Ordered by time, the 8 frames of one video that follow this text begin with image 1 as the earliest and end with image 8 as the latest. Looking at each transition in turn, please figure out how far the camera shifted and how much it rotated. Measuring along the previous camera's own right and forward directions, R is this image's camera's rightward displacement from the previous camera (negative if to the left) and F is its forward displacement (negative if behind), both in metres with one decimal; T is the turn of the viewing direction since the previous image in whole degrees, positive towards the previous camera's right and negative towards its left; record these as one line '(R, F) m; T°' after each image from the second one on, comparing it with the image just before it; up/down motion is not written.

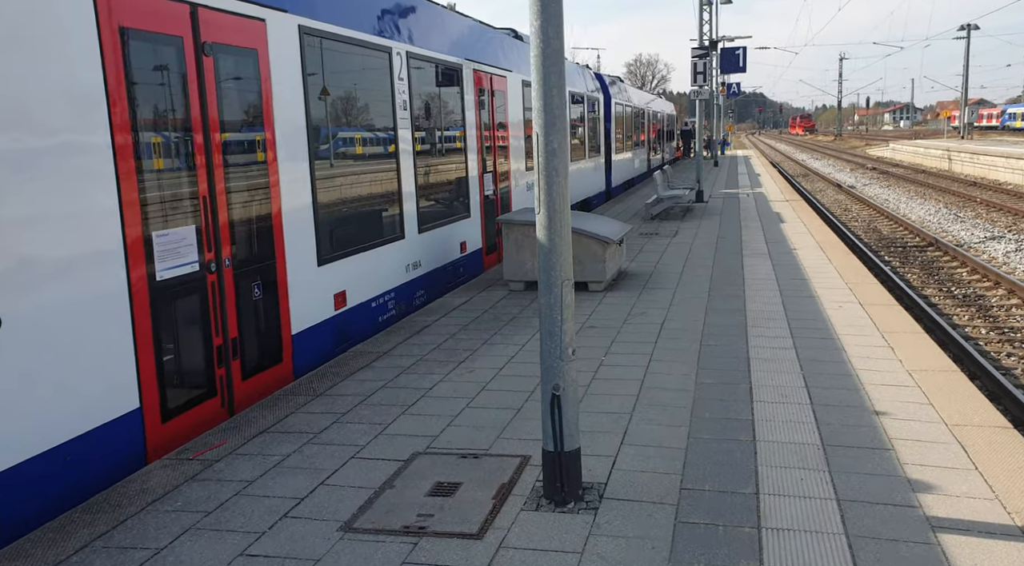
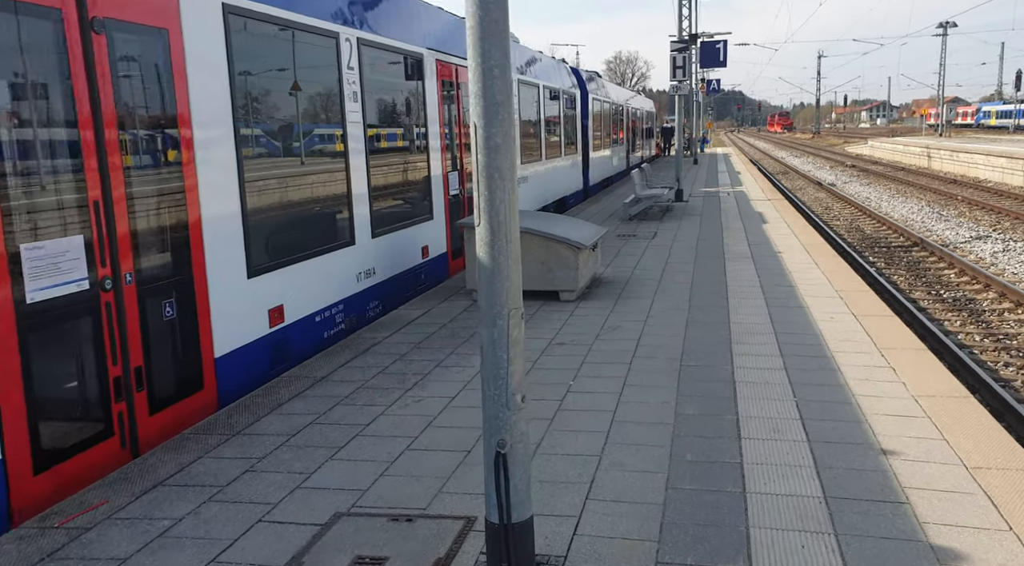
(+0.2, +0.8) m; +1°
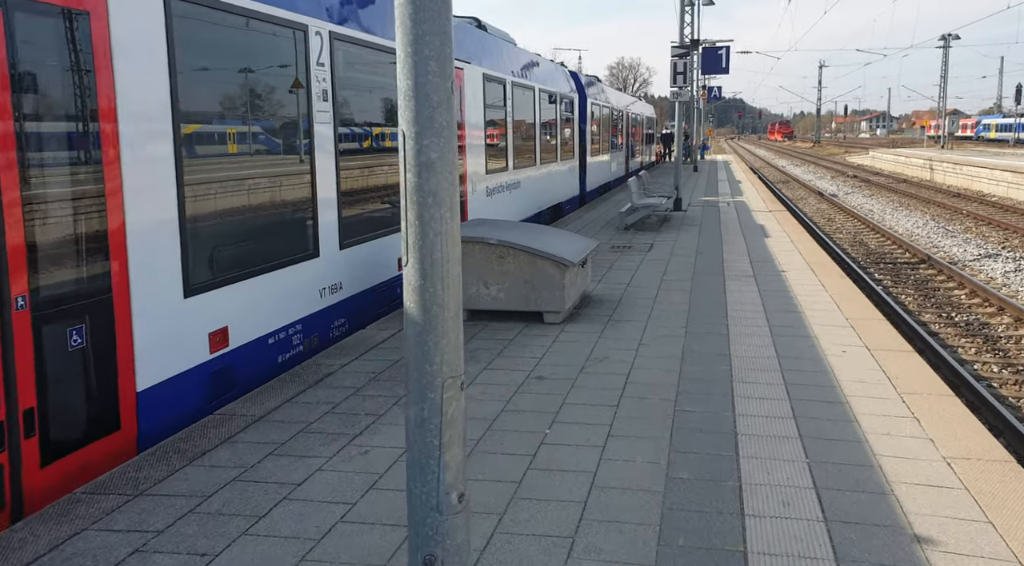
(+0.1, +0.8) m; 0°
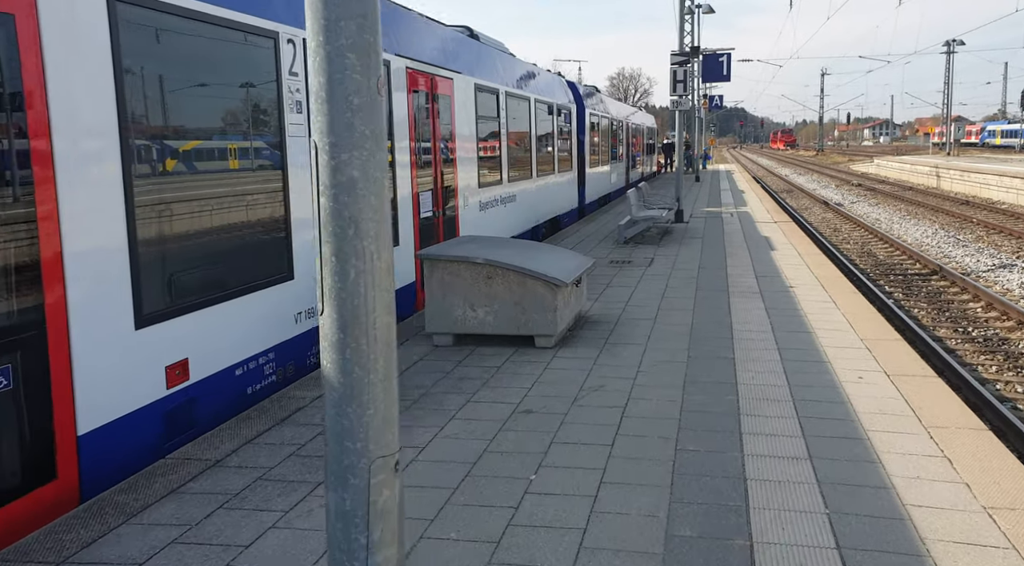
(+0.1, +0.5) m; 0°
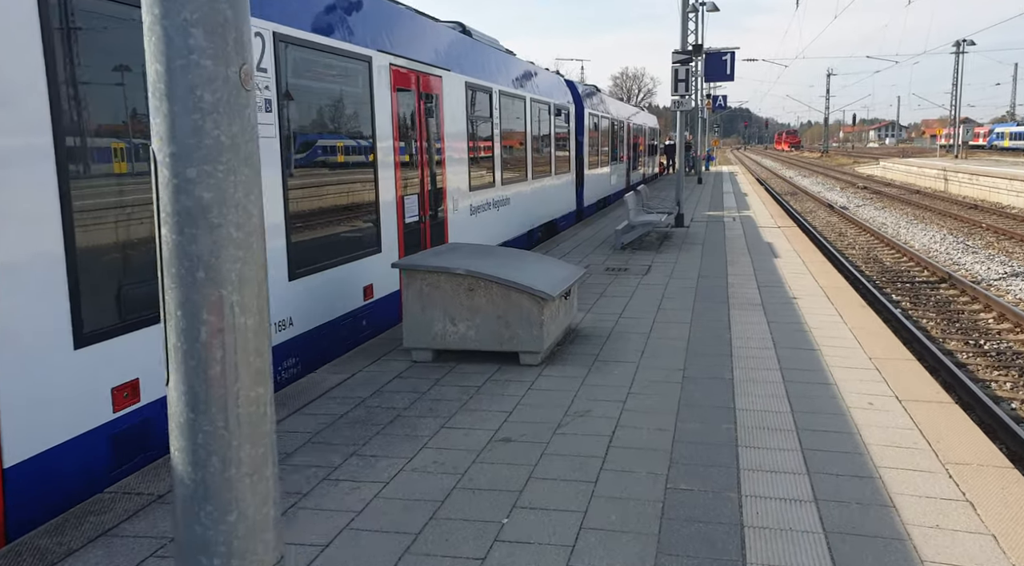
(+0.1, +0.4) m; 0°
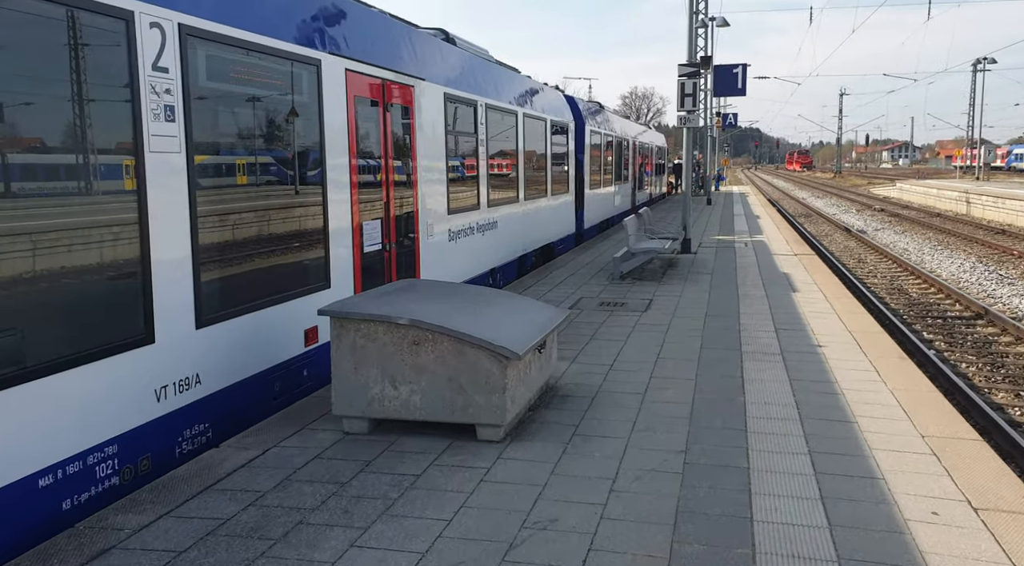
(+0.3, +1.3) m; -1°
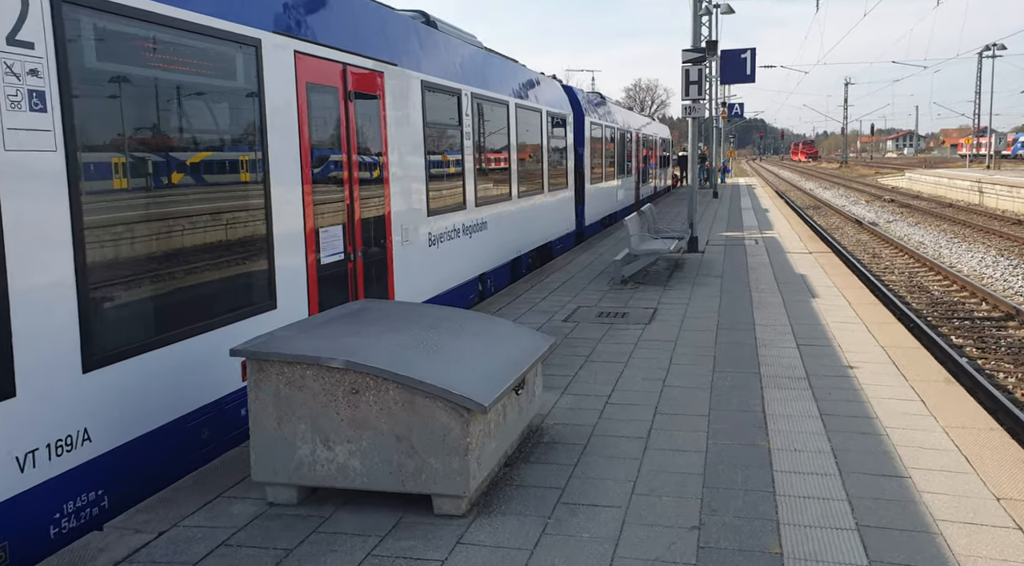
(+0.2, +1.1) m; 0°
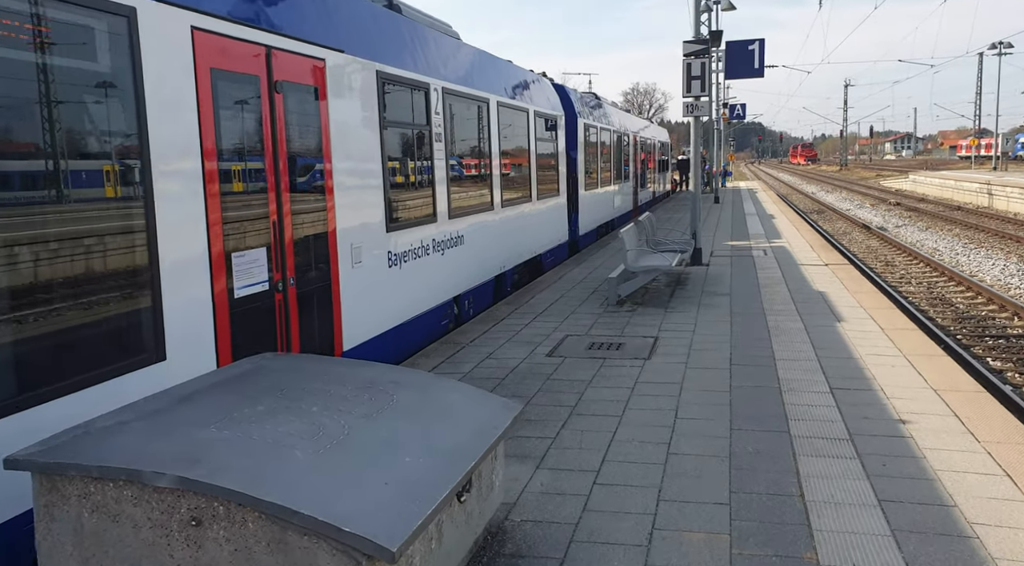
(+0.2, +1.4) m; 0°
